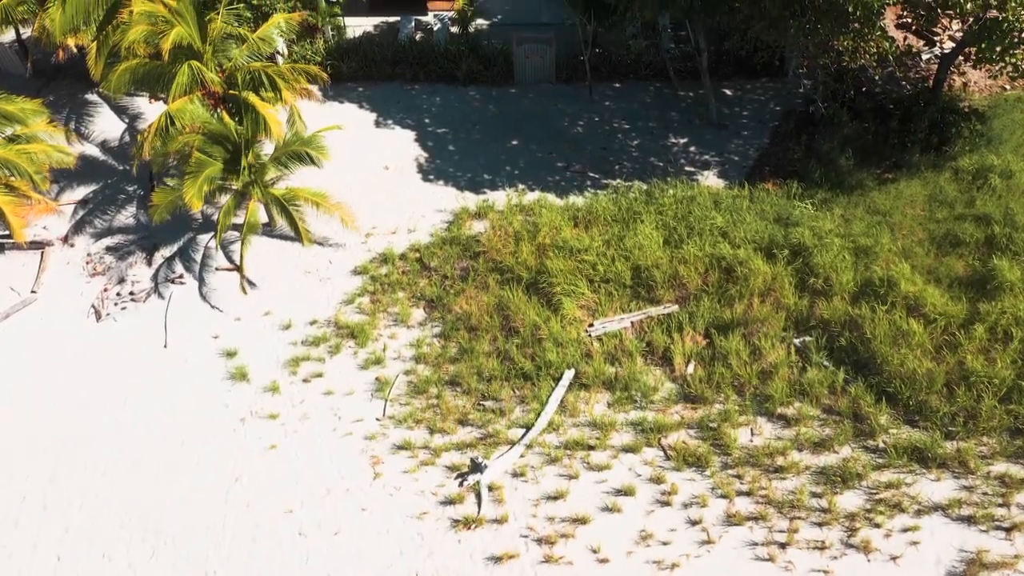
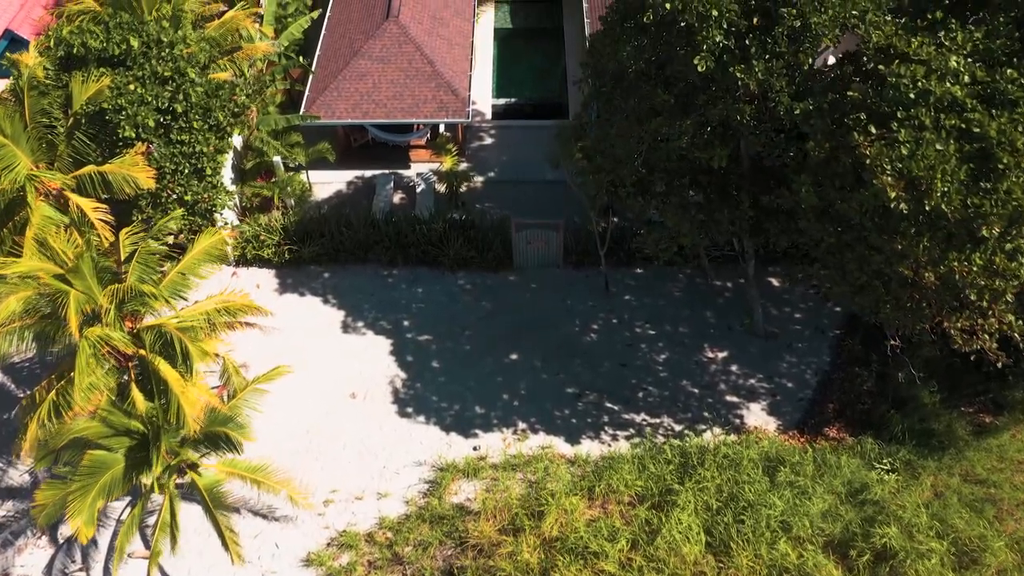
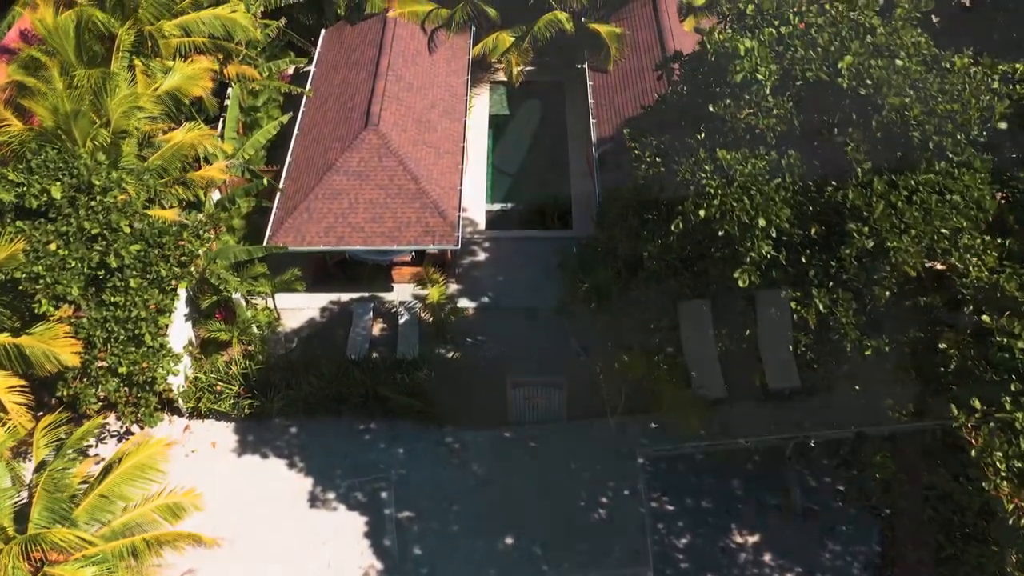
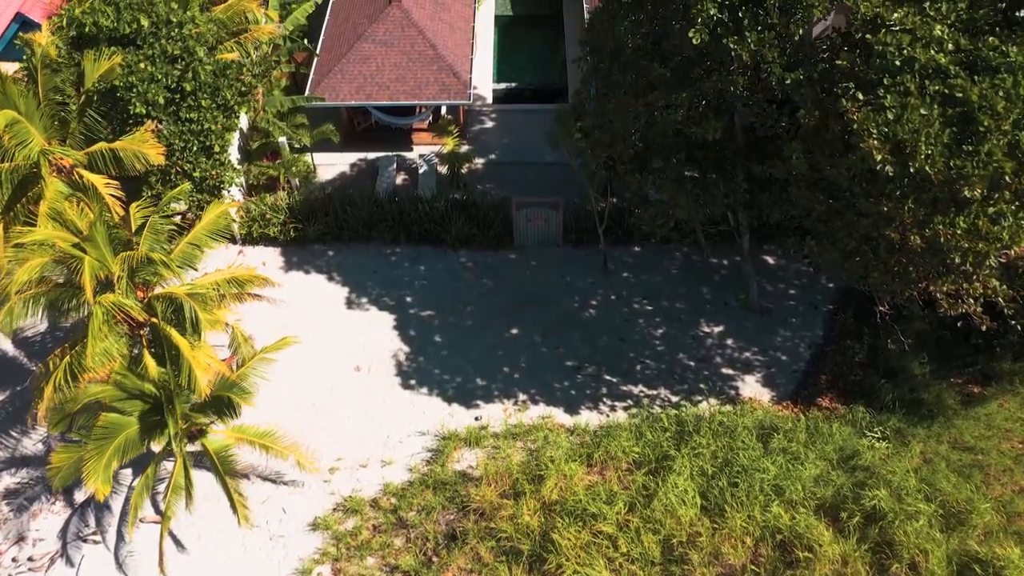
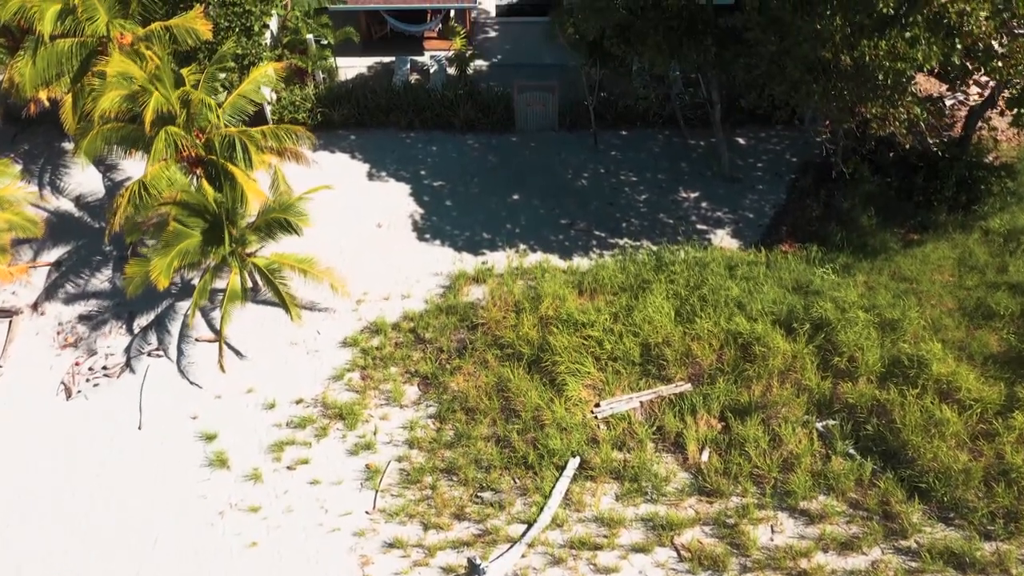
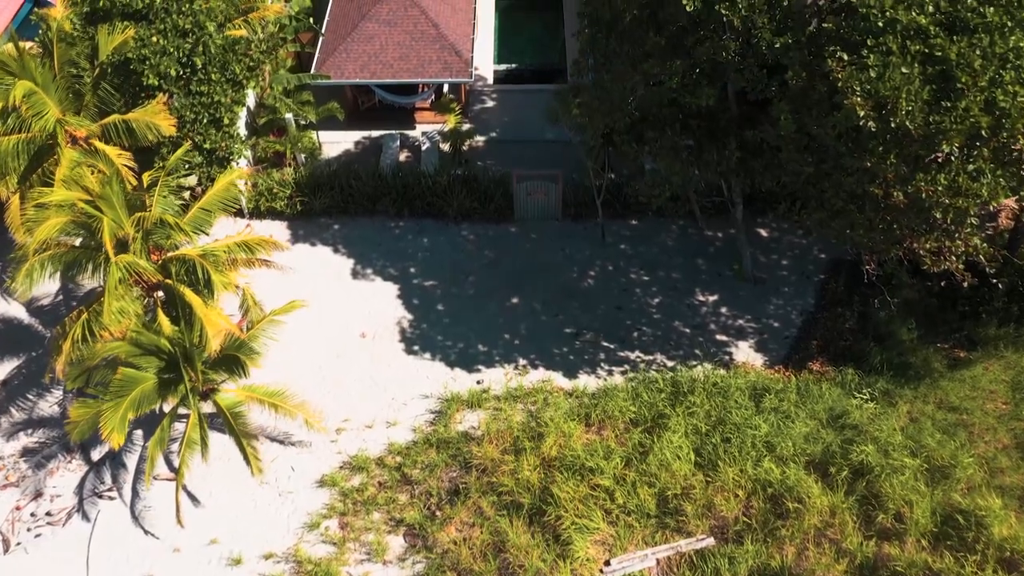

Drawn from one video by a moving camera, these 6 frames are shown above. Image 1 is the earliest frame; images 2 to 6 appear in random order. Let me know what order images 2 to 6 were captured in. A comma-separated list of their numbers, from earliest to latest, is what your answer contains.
5, 6, 4, 2, 3
